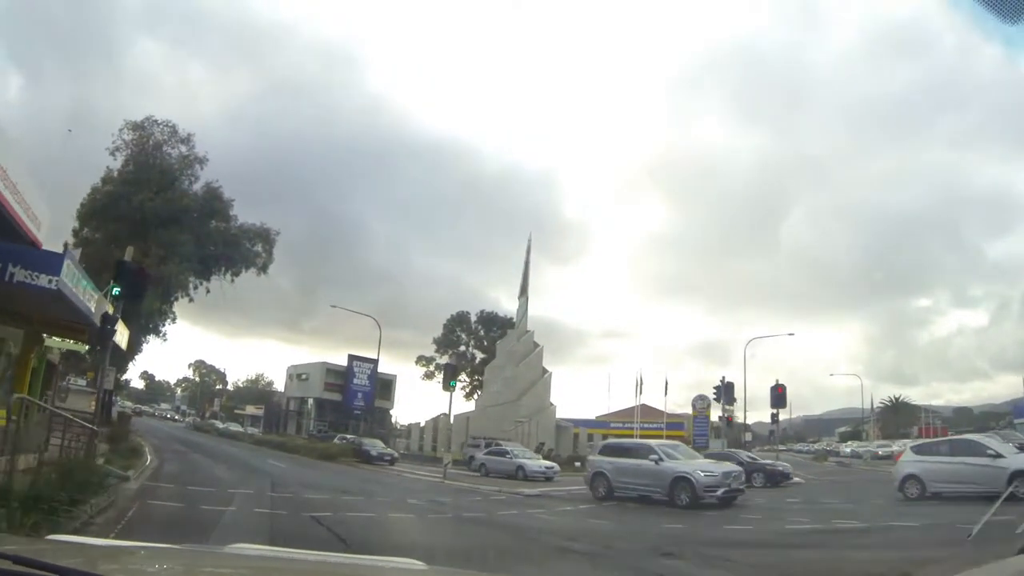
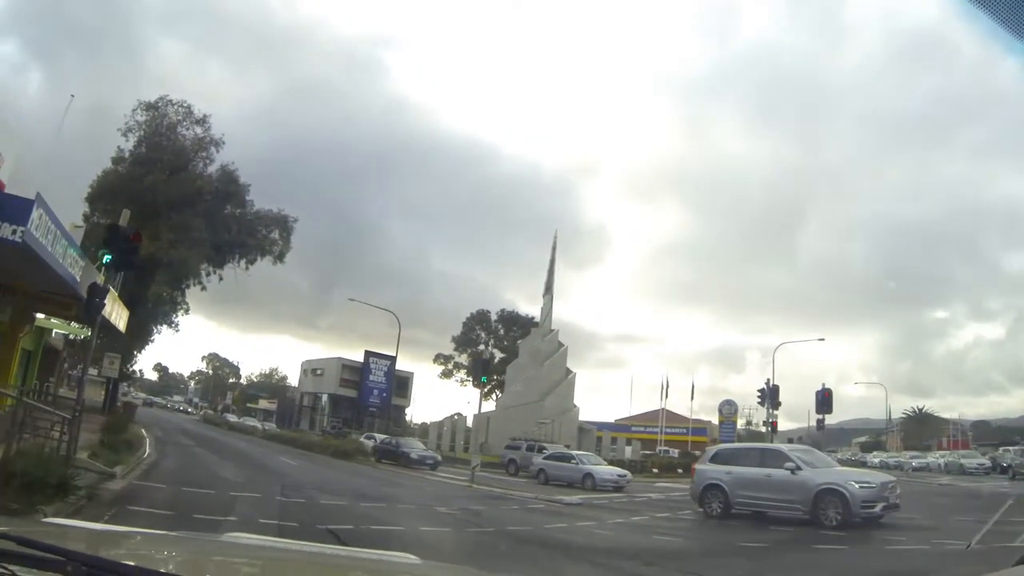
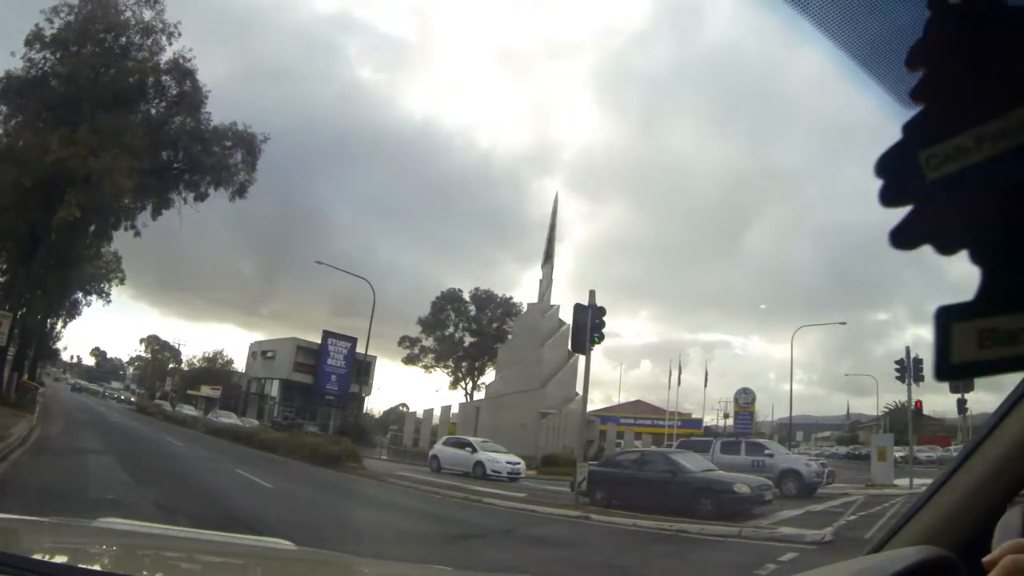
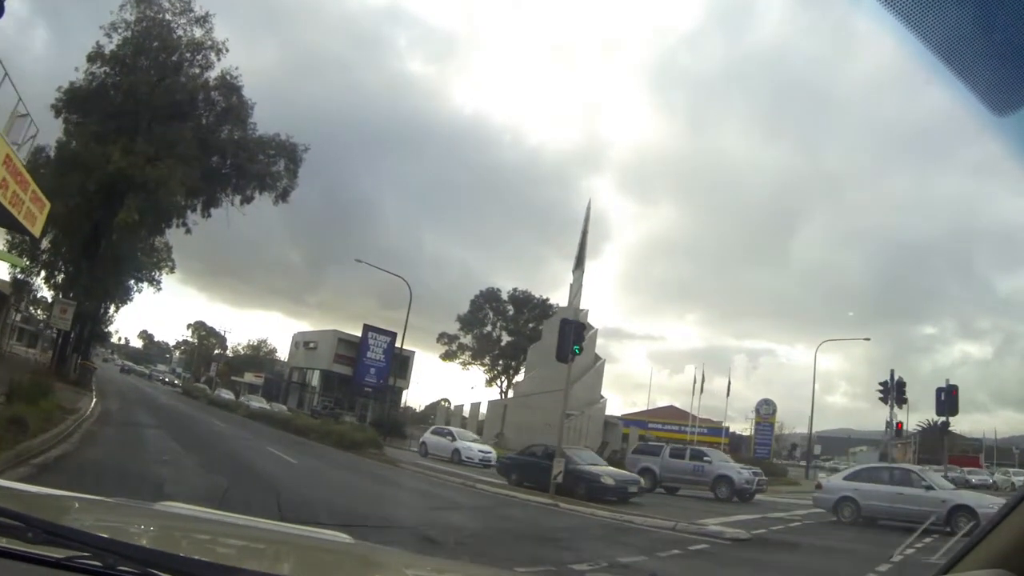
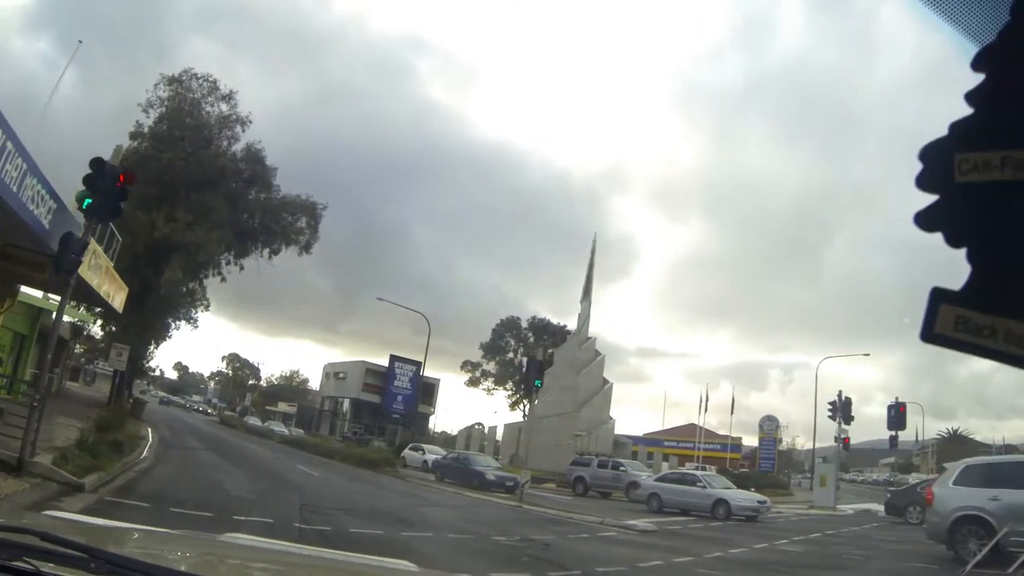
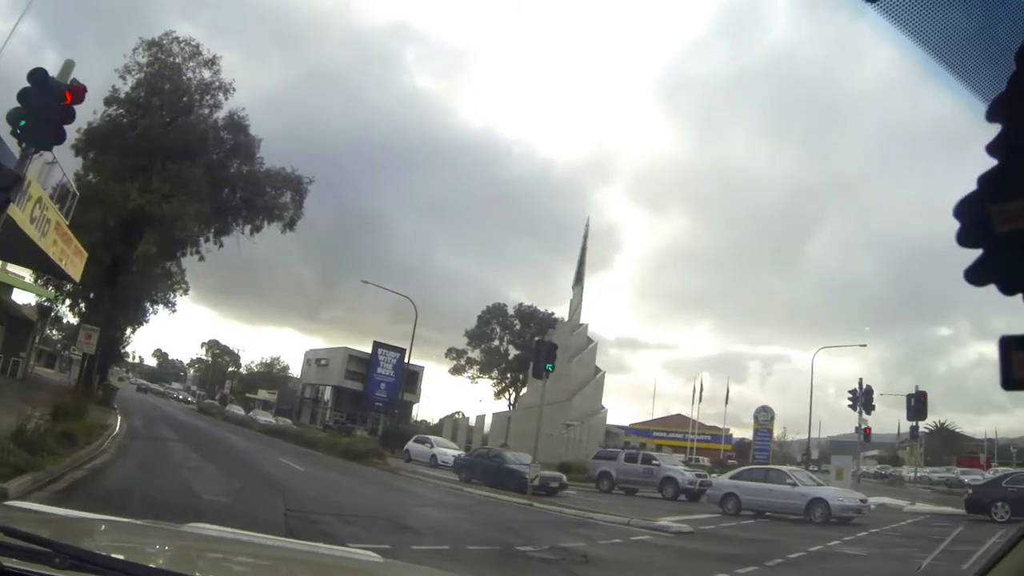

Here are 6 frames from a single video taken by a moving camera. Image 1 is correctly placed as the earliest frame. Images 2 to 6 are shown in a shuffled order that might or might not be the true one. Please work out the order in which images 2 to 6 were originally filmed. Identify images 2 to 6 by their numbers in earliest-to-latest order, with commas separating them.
2, 5, 6, 4, 3
